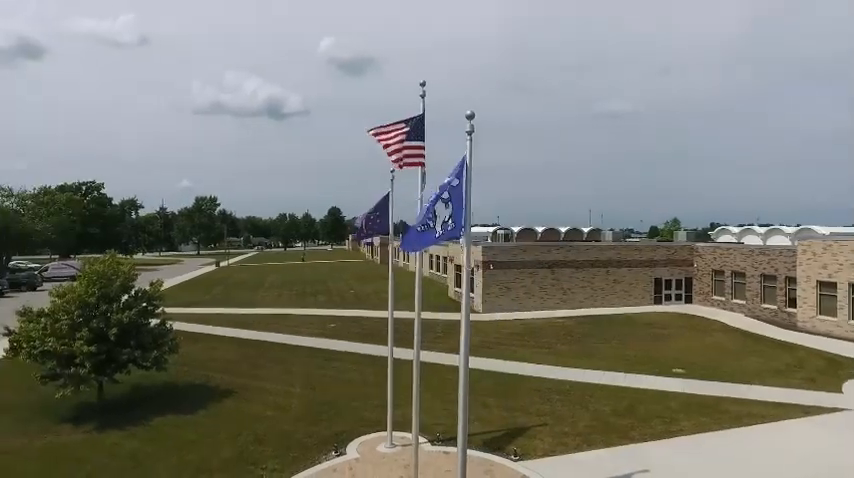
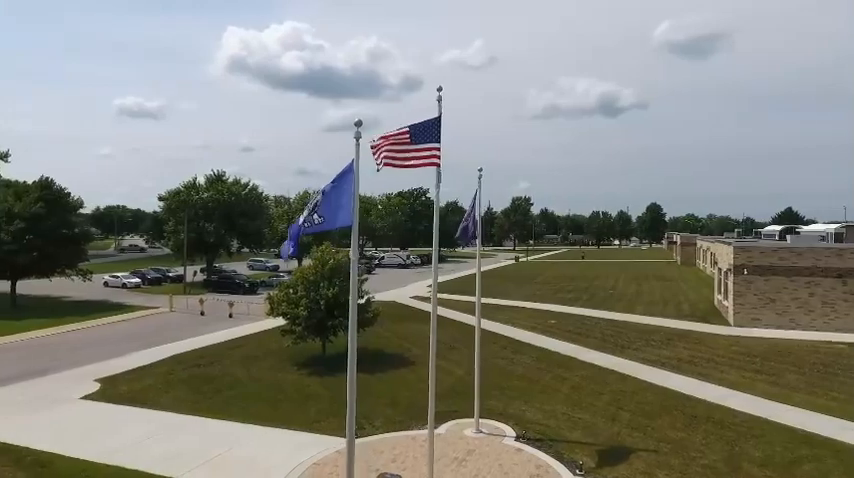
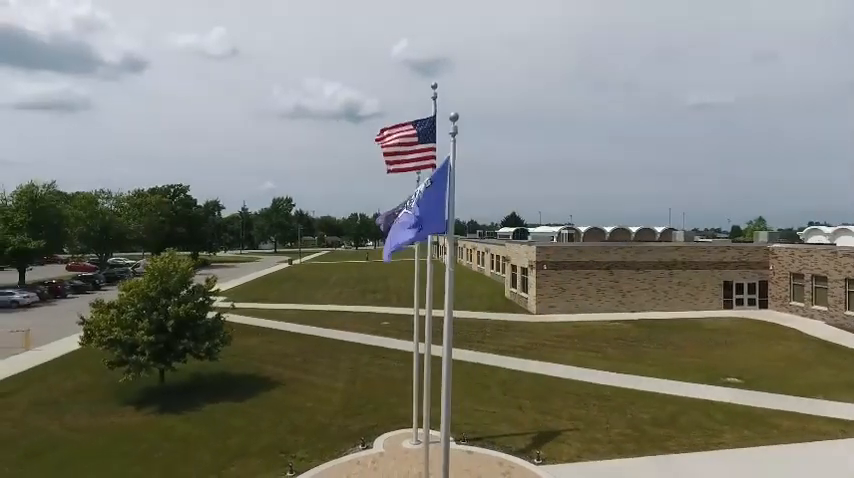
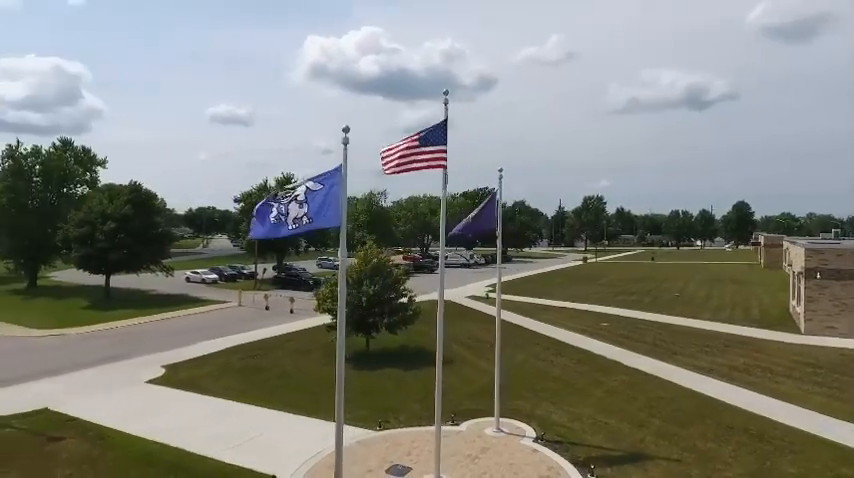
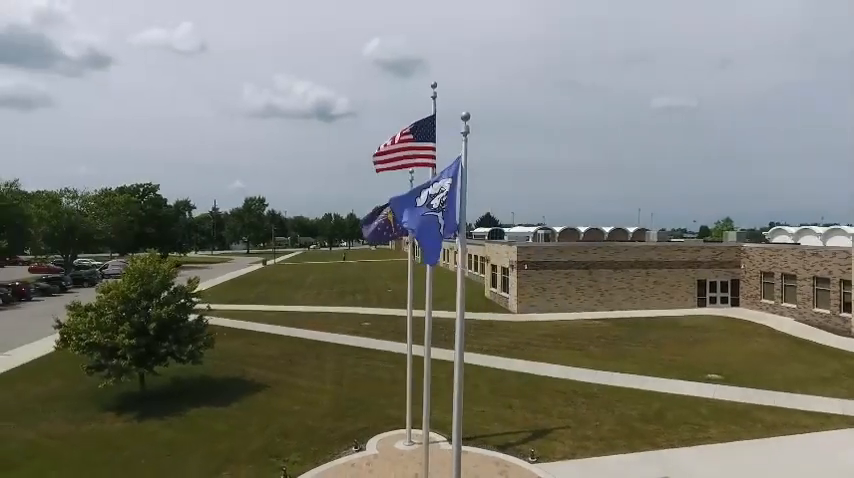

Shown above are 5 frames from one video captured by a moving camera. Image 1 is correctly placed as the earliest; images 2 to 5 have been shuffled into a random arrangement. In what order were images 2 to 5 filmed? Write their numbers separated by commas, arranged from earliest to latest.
5, 3, 2, 4
